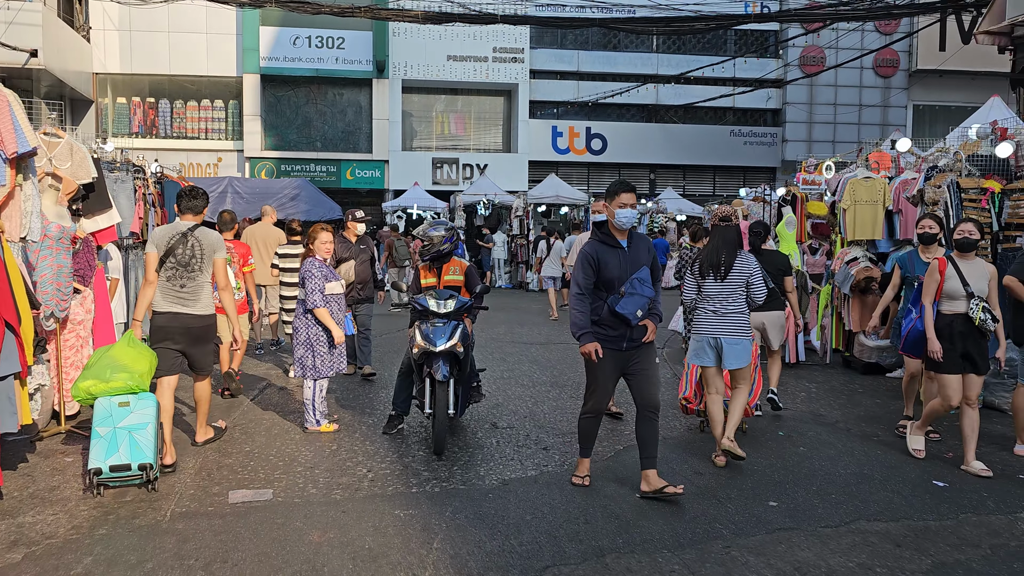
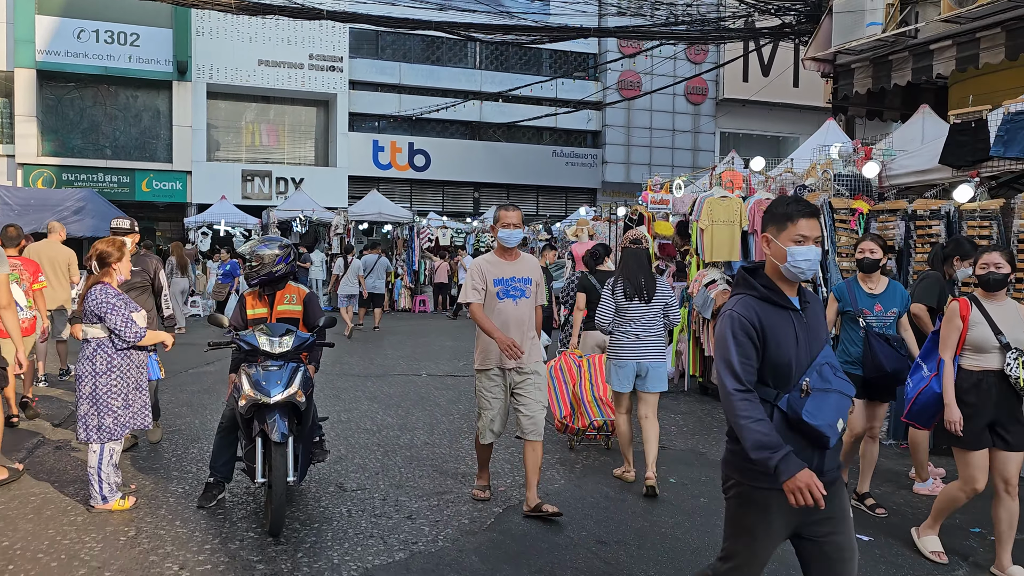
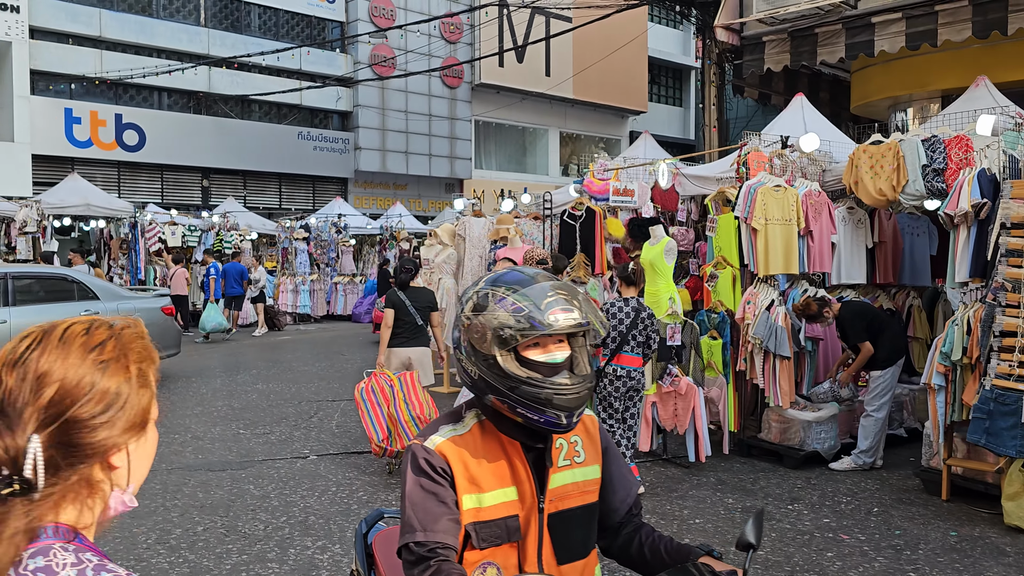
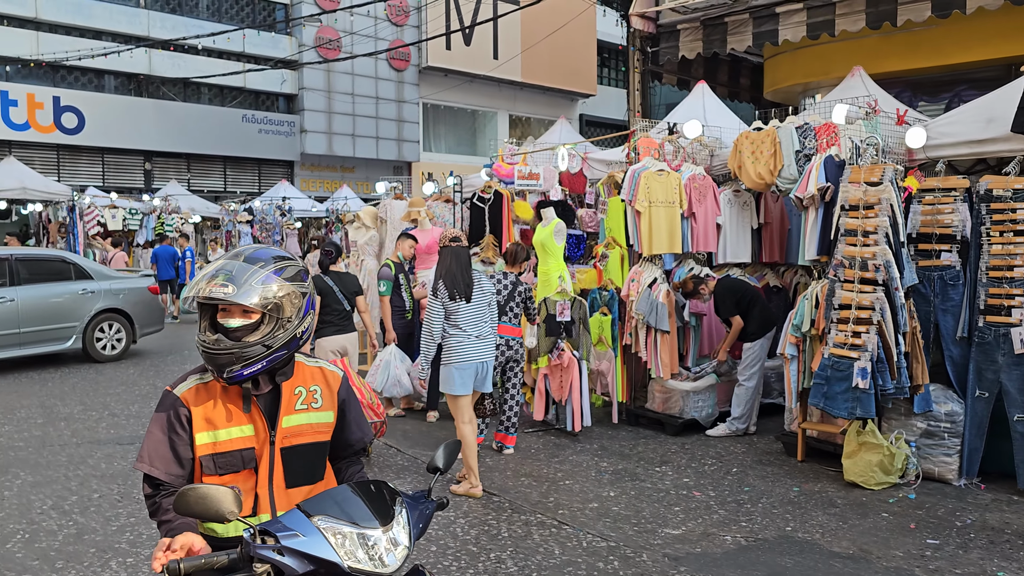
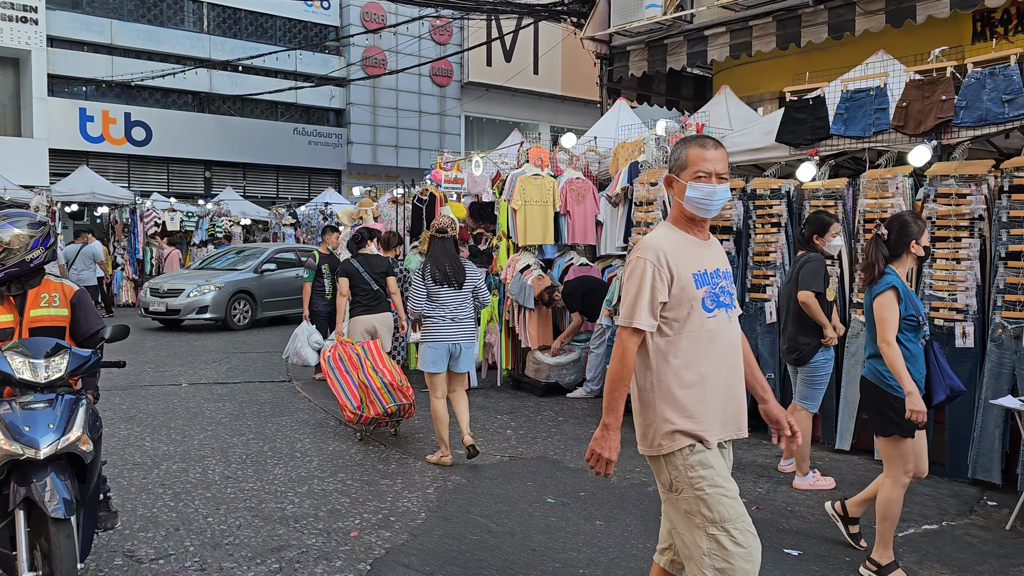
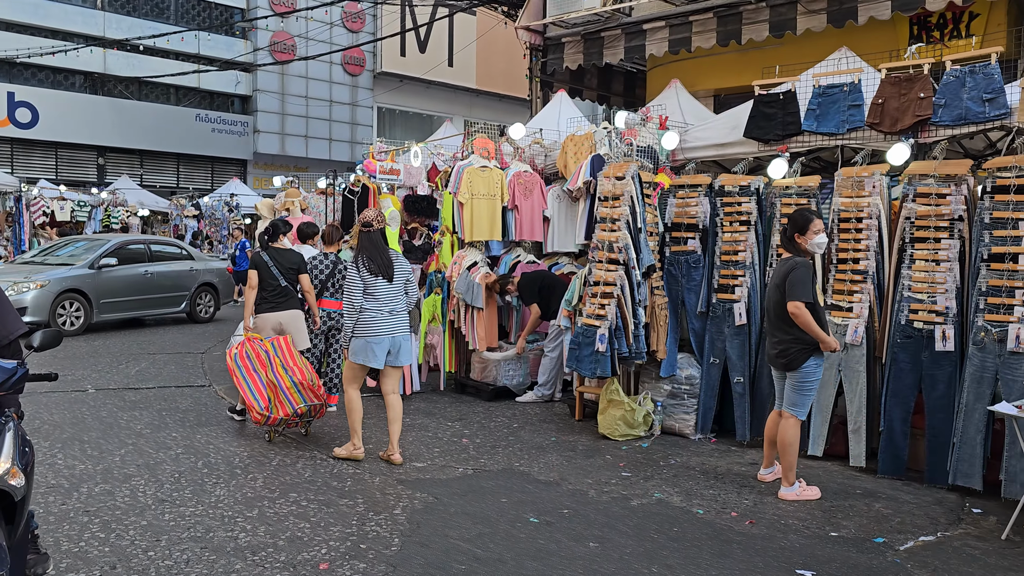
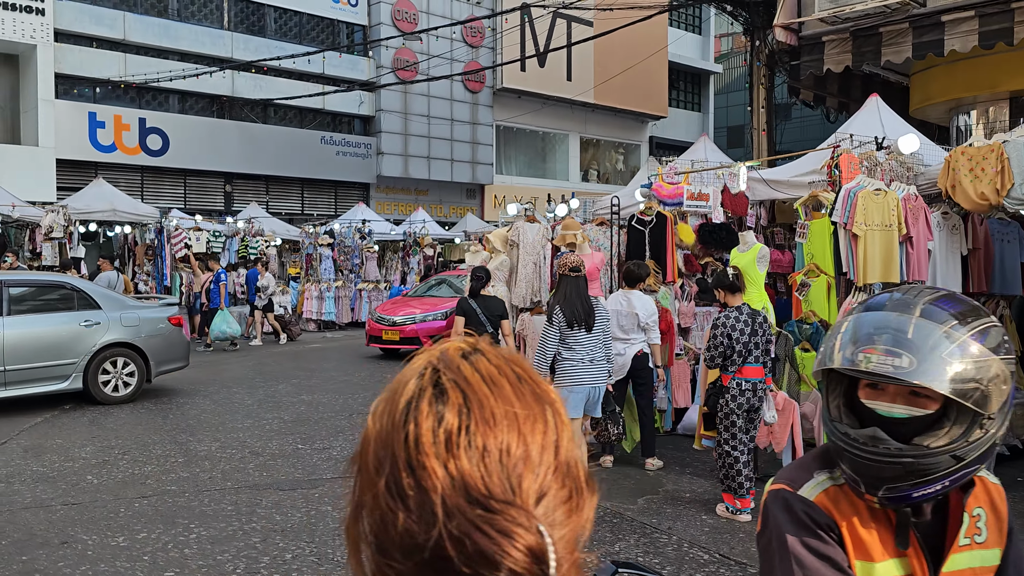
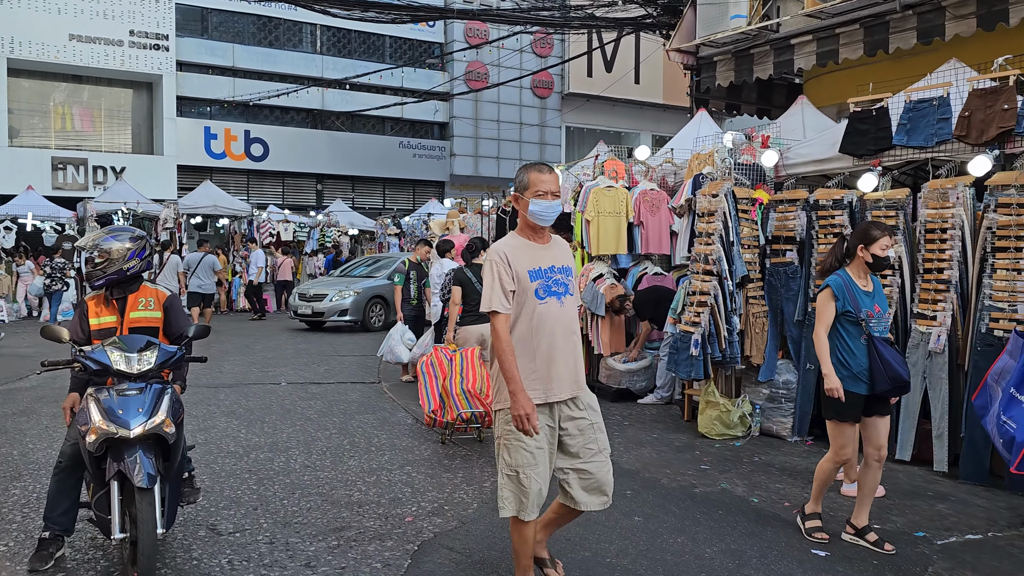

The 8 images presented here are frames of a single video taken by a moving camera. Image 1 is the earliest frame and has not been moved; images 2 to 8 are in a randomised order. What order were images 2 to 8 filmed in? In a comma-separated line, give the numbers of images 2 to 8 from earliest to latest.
2, 8, 5, 6, 4, 3, 7
